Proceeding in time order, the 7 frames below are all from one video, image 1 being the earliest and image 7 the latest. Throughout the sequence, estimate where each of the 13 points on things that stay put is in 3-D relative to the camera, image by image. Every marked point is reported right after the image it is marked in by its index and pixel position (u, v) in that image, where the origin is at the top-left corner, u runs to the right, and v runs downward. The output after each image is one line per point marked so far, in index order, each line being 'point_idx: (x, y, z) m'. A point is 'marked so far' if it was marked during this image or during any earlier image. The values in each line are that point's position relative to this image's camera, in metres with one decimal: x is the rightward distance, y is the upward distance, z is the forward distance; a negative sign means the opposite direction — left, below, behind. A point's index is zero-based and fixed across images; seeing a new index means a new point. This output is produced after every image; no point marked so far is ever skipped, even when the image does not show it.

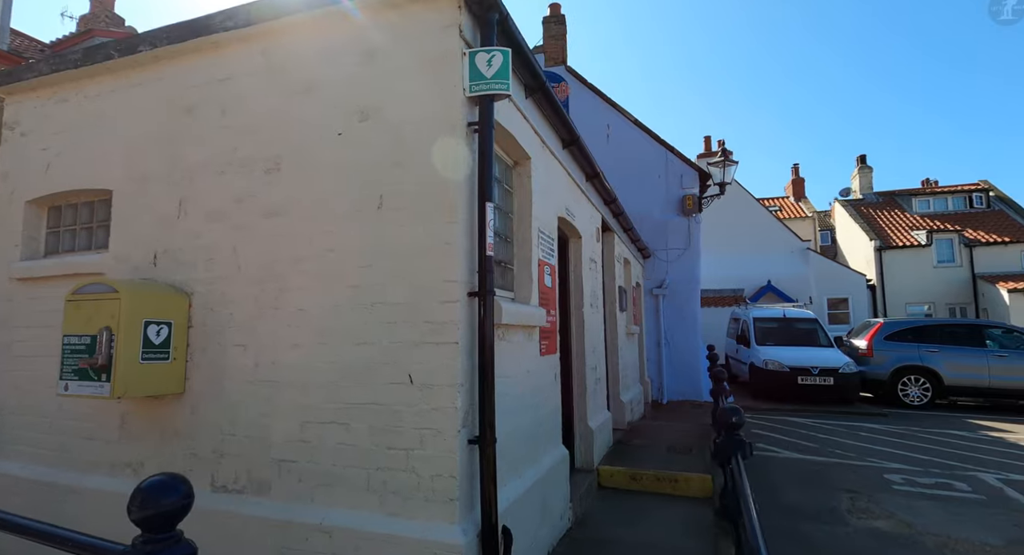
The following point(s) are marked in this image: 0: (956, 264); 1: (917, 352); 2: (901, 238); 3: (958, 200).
0: (+15.6, +0.5, +17.5) m
1: (+8.3, -1.5, +10.1) m
2: (+14.3, +1.5, +18.2) m
3: (+17.5, +3.0, +19.5) m
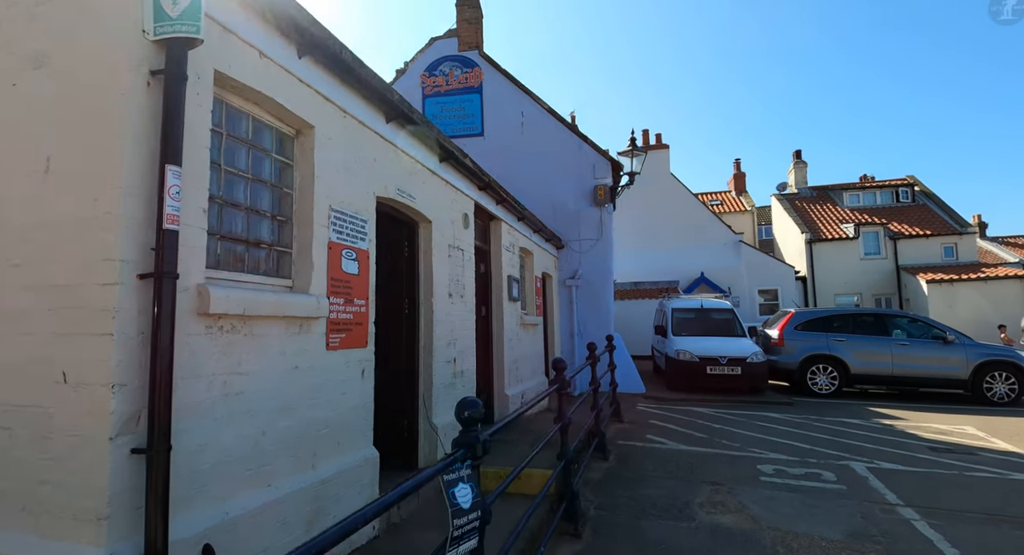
0: (+13.3, +0.8, +17.9) m
1: (+6.4, -1.3, +10.2) m
2: (+12.0, +1.8, +18.6) m
3: (+15.0, +3.3, +20.1) m
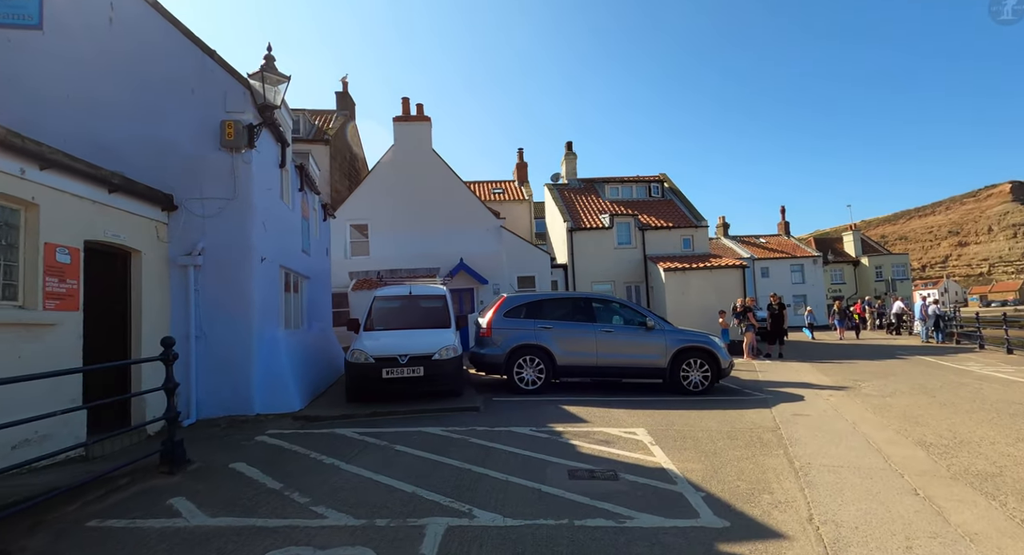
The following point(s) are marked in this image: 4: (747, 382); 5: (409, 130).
0: (+4.5, +1.1, +18.1) m
1: (+0.3, -0.9, +8.6) m
2: (+3.0, +2.1, +18.3) m
3: (+5.4, +3.7, +20.7) m
4: (+4.4, -1.9, +9.3) m
5: (-3.4, +4.8, +16.2) m
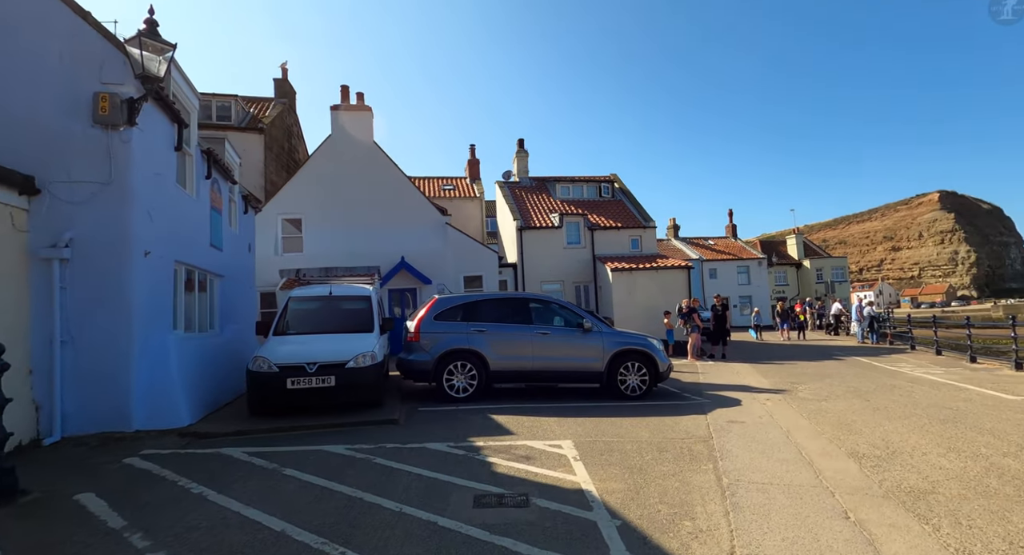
0: (+2.6, +1.1, +17.8) m
1: (-0.8, -0.9, +8.0) m
2: (+1.0, +2.1, +17.9) m
3: (+3.3, +3.7, +20.4) m
4: (+3.2, -1.9, +9.0) m
5: (-5.1, +4.9, +15.3) m
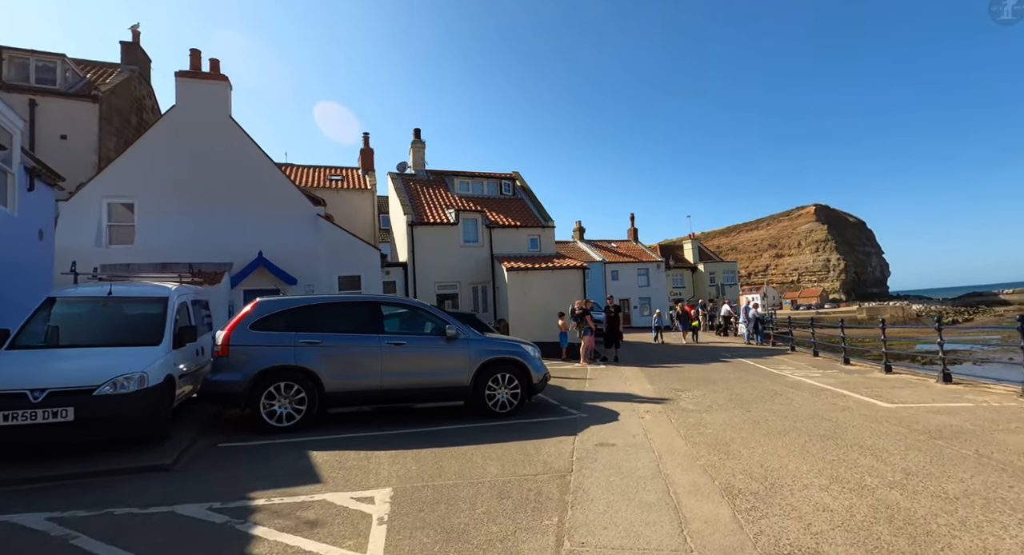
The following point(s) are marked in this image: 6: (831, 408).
0: (-1.1, +1.1, +16.7) m
1: (-2.9, -0.9, +6.4) m
2: (-2.6, +2.1, +16.5) m
3: (-0.8, +3.6, +19.4) m
4: (+0.9, -1.9, +8.1) m
5: (-8.2, +4.9, +13.0) m
6: (+4.2, -1.7, +6.5) m
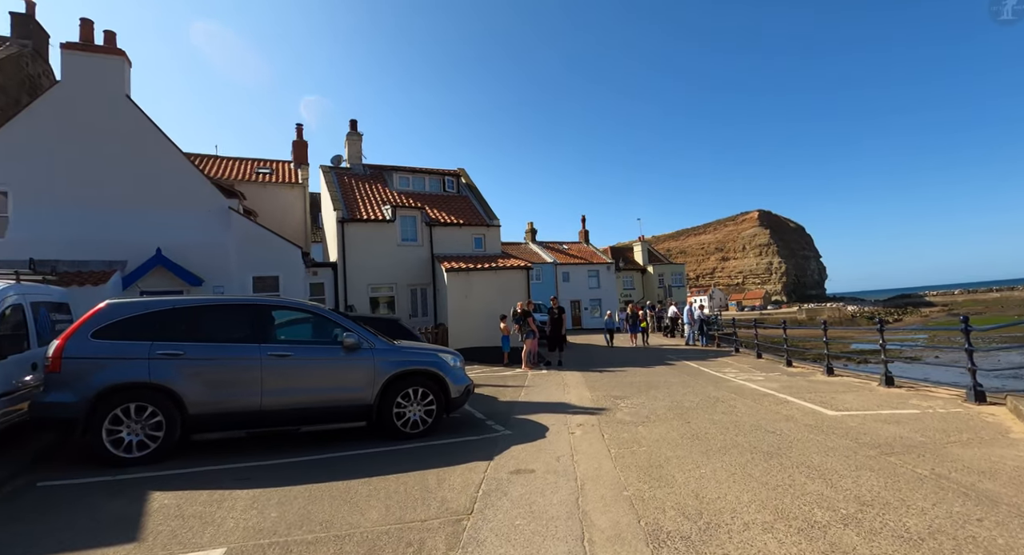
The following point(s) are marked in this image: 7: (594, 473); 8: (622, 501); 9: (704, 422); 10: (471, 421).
0: (-3.0, +1.1, +15.6) m
1: (-3.8, -0.8, +5.3) m
2: (-4.5, +2.1, +15.4) m
3: (-2.9, +3.6, +18.4) m
4: (-0.2, -1.9, +7.3) m
5: (-9.8, +4.9, +11.4) m
6: (+3.2, -1.7, +5.9) m
7: (+0.7, -1.7, +4.2) m
8: (+0.8, -1.6, +3.6) m
9: (+2.3, -1.7, +5.9) m
10: (-0.6, -1.9, +6.4) m
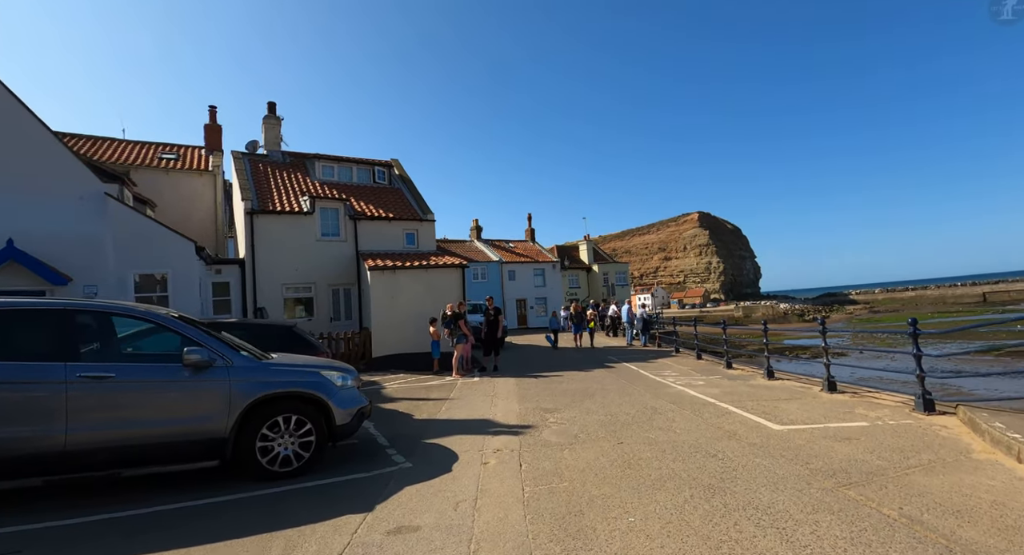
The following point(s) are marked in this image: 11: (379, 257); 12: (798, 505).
0: (-4.9, +1.1, +14.3) m
1: (-4.7, -0.8, +3.9) m
2: (-6.4, +2.1, +13.9) m
3: (-5.1, +3.6, +17.0) m
4: (-1.3, -1.9, +6.2) m
5: (-11.2, +5.0, +9.3) m
6: (+2.2, -1.7, +5.3) m
7: (-0.1, -1.7, +3.3) m
8: (+0.1, -1.6, +2.7) m
9: (+1.3, -1.7, +5.1) m
10: (-1.6, -1.9, +5.4) m
11: (-3.7, +0.6, +13.9) m
12: (+1.9, -1.5, +3.3) m
